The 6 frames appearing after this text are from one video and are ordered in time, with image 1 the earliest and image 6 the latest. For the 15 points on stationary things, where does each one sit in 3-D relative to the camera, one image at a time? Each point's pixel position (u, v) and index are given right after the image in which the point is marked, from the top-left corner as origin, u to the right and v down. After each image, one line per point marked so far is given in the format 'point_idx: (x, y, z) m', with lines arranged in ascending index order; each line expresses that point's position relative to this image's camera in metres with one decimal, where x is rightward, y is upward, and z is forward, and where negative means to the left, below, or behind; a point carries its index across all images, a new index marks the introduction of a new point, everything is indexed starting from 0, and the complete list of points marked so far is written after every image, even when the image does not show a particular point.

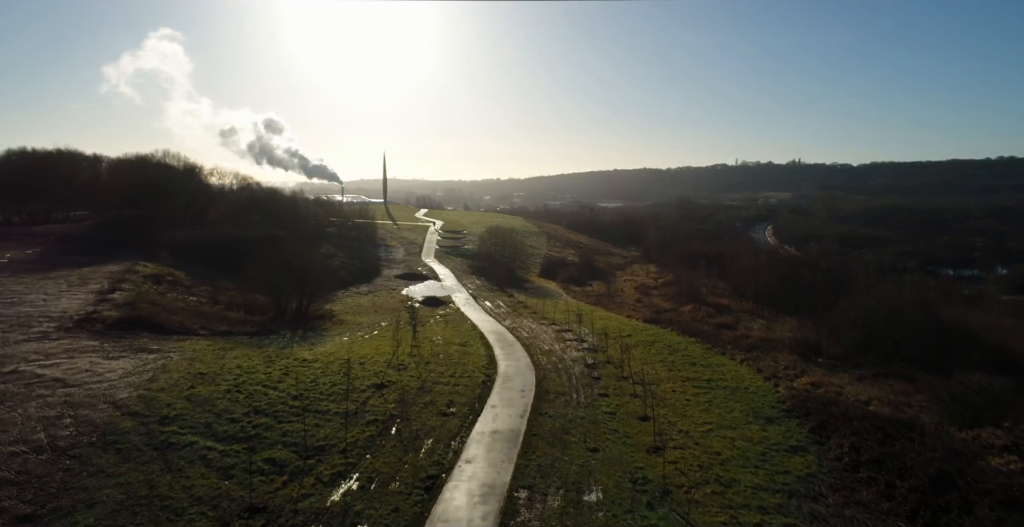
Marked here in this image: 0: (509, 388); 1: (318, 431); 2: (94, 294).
0: (-0.1, -4.0, +16.5) m
1: (-4.4, -3.8, +11.8) m
2: (-15.9, -1.1, +19.8) m
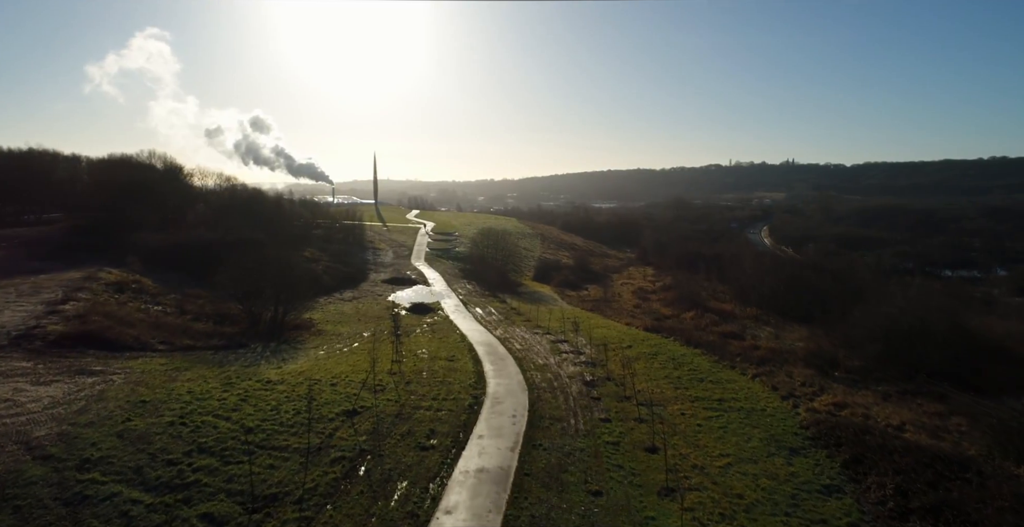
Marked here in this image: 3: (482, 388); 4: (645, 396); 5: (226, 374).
0: (-0.4, -4.3, +14.8) m
1: (-4.6, -4.1, +10.0) m
2: (-16.2, -1.4, +17.9) m
3: (-1.0, -4.0, +16.8) m
4: (+4.6, -4.5, +17.7) m
5: (-8.1, -3.1, +14.7) m
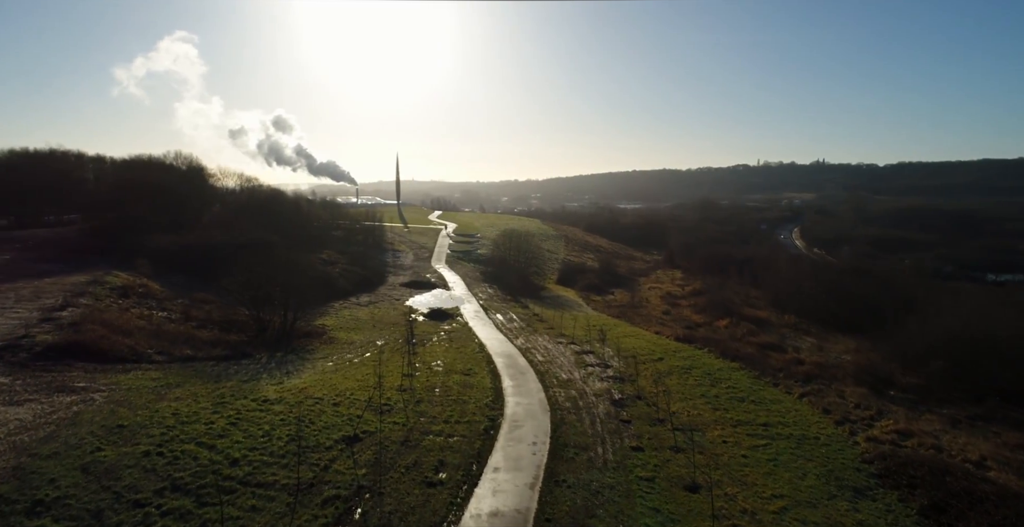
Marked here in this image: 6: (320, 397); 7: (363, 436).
0: (+0.1, -4.5, +13.2) m
1: (-4.3, -4.3, +8.6) m
2: (-15.5, -1.6, +17.0) m
3: (-0.4, -4.3, +15.2) m
4: (+5.2, -4.8, +15.9) m
5: (-7.6, -3.3, +13.5) m
6: (-5.2, -3.6, +14.0) m
7: (-3.5, -4.0, +12.1) m
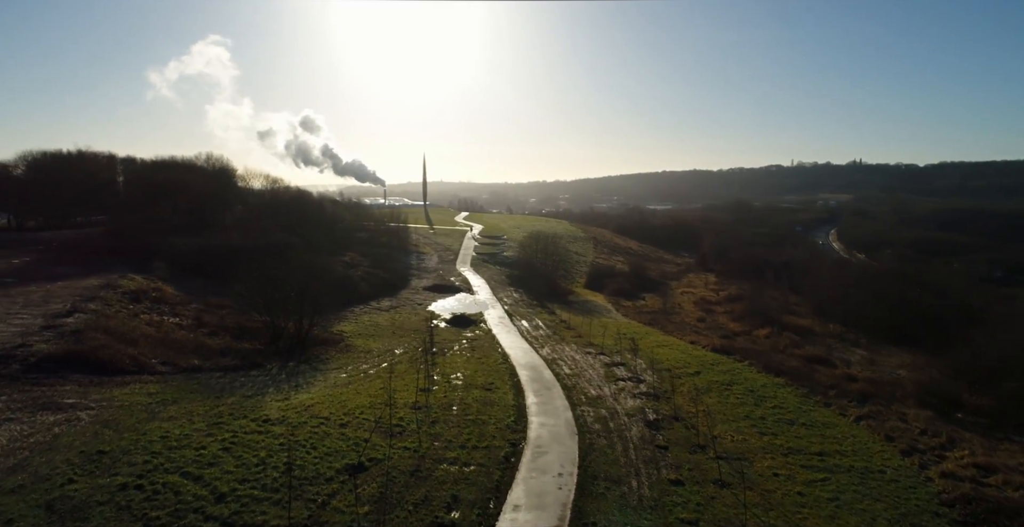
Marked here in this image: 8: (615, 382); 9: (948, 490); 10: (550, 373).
0: (+0.7, -4.7, +11.8) m
1: (-4.0, -4.4, +7.4) m
2: (-14.7, -1.7, +16.4) m
3: (+0.3, -4.5, +13.8) m
4: (+5.8, -5.0, +14.2) m
5: (-7.0, -3.5, +12.5) m
6: (-4.6, -3.8, +12.9) m
7: (-3.0, -4.2, +10.8) m
8: (+3.8, -4.4, +19.2) m
9: (+10.5, -5.4, +12.5) m
10: (+1.4, -4.1, +19.5) m
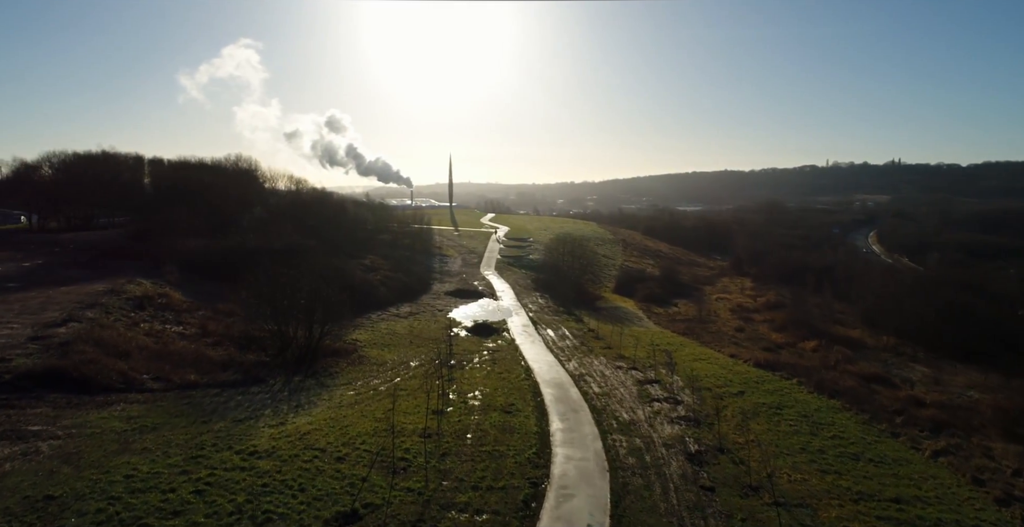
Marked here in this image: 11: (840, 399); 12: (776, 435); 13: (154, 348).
0: (+1.1, -4.9, +10.0) m
1: (-3.8, -4.6, +5.8) m
2: (-14.1, -1.9, +15.3) m
3: (+0.7, -4.7, +12.1) m
4: (+6.4, -5.3, +12.2) m
5: (-6.6, -3.7, +11.1) m
6: (-4.1, -4.0, +11.3) m
7: (-2.6, -4.4, +9.2) m
8: (+4.6, -4.6, +17.3) m
9: (+10.9, -5.7, +10.2) m
10: (+2.2, -4.4, +17.7) m
11: (+11.6, -4.9, +18.3) m
12: (+7.6, -5.0, +15.0) m
13: (-11.2, -2.7, +16.4) m
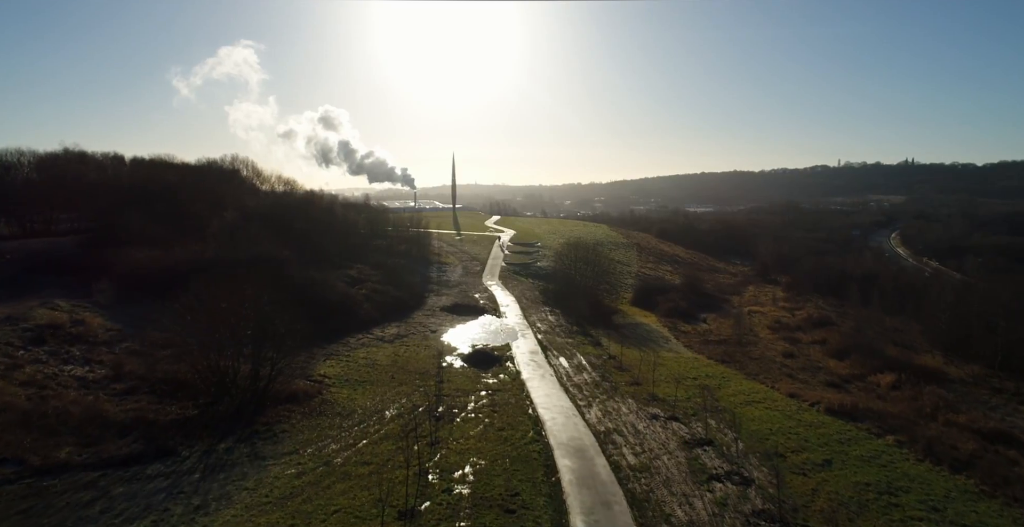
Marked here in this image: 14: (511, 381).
0: (+1.1, -5.5, +5.3) m
1: (-3.9, -5.2, +1.2) m
2: (-14.0, -2.5, +10.9) m
3: (+0.8, -5.3, +7.3) m
4: (+6.4, -5.9, +7.3) m
5: (-6.6, -4.3, +6.5) m
6: (-4.1, -4.6, +6.7) m
7: (-2.6, -5.0, +4.5) m
8: (+4.7, -5.3, +12.4) m
9: (+10.9, -6.4, +5.2) m
10: (+2.3, -5.0, +12.9) m
11: (+11.7, -5.6, +13.4) m
12: (+7.6, -5.7, +10.1) m
13: (-11.1, -3.3, +11.9) m
14: (0.0, -4.4, +19.5) m
